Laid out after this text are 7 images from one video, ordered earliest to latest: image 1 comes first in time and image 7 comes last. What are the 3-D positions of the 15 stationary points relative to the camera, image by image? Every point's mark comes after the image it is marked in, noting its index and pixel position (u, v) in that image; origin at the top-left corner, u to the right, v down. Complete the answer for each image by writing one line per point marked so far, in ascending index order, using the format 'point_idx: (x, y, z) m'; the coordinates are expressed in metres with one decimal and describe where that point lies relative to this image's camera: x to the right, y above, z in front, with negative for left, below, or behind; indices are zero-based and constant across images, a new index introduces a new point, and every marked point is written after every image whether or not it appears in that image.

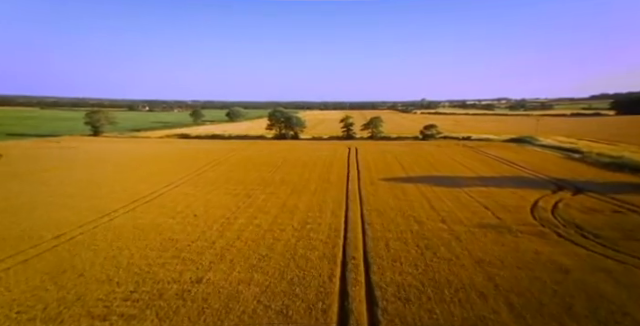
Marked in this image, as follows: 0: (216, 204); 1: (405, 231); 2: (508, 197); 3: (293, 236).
0: (-6.1, -2.5, +17.2) m
1: (+3.6, -2.9, +12.4) m
2: (+9.9, -1.8, +15.4) m
3: (-1.2, -3.2, +12.6) m
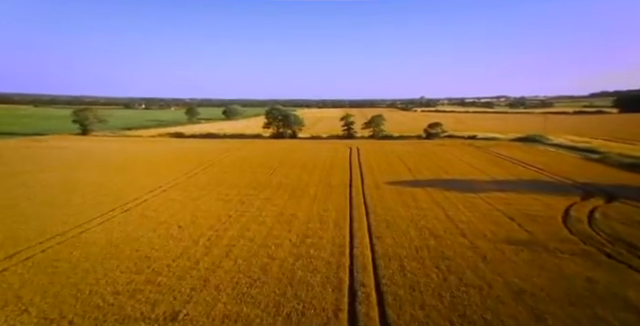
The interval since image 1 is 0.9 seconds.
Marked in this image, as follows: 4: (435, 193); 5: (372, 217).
0: (-6.0, -2.7, +15.4) m
1: (+3.7, -3.1, +10.6) m
2: (+9.9, -2.0, +13.7) m
3: (-1.1, -3.4, +10.9) m
4: (+6.6, -1.7, +16.9) m
5: (+2.5, -2.6, +14.1) m
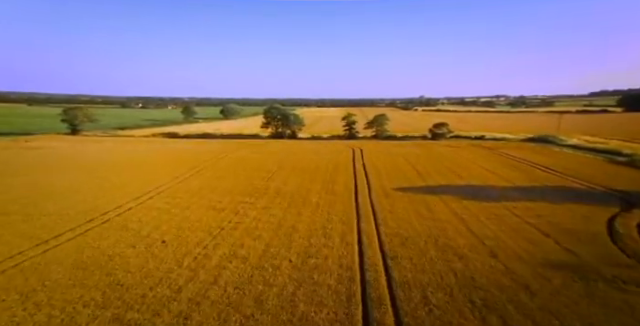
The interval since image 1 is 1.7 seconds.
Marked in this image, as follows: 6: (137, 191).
0: (-5.8, -2.9, +13.6) m
1: (+3.8, -3.3, +8.9) m
2: (+10.1, -2.2, +12.0) m
3: (-0.9, -3.6, +9.1) m
4: (+6.8, -2.0, +15.2) m
5: (+2.7, -2.9, +12.3) m
6: (-12.3, -1.9, +19.6) m
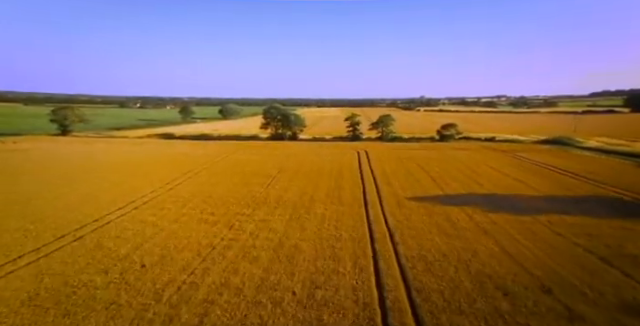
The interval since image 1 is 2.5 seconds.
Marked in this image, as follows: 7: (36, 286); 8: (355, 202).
0: (-5.6, -3.2, +11.8) m
1: (+4.1, -3.7, +7.1) m
2: (+10.4, -2.6, +10.1) m
3: (-0.6, -4.0, +7.3) m
4: (+7.1, -2.3, +13.4) m
5: (+3.0, -3.2, +10.5) m
6: (-12.0, -2.2, +17.7) m
7: (-8.3, -3.6, +8.7) m
8: (+1.9, -2.1, +16.3) m
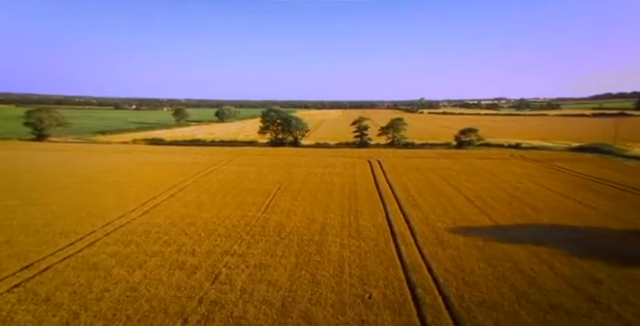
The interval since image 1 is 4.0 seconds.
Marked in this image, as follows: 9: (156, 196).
0: (-4.9, -4.1, +8.0) m
1: (+4.8, -4.5, +3.3) m
2: (+11.0, -3.4, +6.4) m
3: (0.0, -4.8, +3.5) m
4: (+7.7, -3.2, +9.6) m
5: (+3.6, -4.0, +6.7) m
6: (-11.4, -3.1, +13.9) m
7: (-7.7, -4.4, +4.8) m
8: (+2.5, -3.0, +12.5) m
9: (-10.3, -2.2, +18.5) m
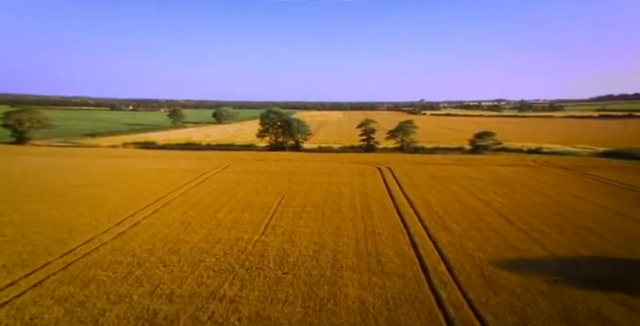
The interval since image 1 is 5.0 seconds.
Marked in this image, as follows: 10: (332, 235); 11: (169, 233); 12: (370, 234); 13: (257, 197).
0: (-4.5, -4.6, +5.4) m
1: (+5.2, -5.0, +0.7) m
2: (+11.5, -3.9, +3.8) m
3: (+0.4, -5.3, +0.9) m
4: (+8.1, -3.7, +7.1) m
5: (+4.0, -4.6, +4.1) m
6: (-11.0, -3.6, +11.3) m
7: (-7.2, -4.9, +2.2) m
8: (+3.0, -3.6, +10.0) m
9: (-9.9, -2.7, +15.9) m
10: (+0.5, -3.0, +13.0) m
11: (-6.9, -3.1, +13.4) m
12: (+2.2, -3.0, +12.9) m
13: (-3.9, -2.0, +18.5) m
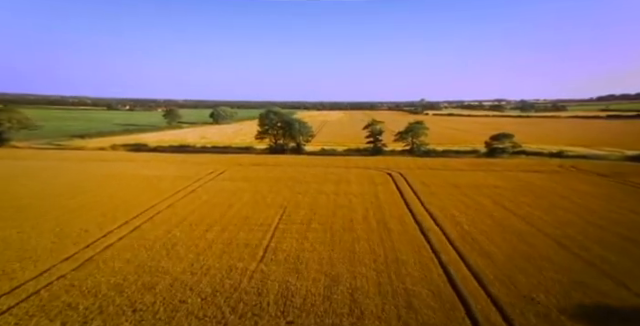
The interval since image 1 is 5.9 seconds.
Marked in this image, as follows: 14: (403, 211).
0: (-4.1, -5.0, +3.0) m
1: (+5.6, -5.4, -1.7) m
2: (+11.9, -4.4, +1.5) m
3: (+0.9, -5.7, -1.5) m
4: (+8.5, -4.1, +4.7) m
5: (+4.4, -5.0, +1.8) m
6: (-10.6, -4.0, +8.9) m
7: (-6.8, -5.3, -0.2) m
8: (+3.4, -4.0, +7.6) m
9: (-9.5, -3.1, +13.5) m
10: (+0.9, -3.4, +10.6) m
11: (-6.5, -3.5, +11.0) m
12: (+2.6, -3.4, +10.5) m
13: (-3.5, -2.4, +16.1) m
14: (+4.3, -2.2, +15.1) m
